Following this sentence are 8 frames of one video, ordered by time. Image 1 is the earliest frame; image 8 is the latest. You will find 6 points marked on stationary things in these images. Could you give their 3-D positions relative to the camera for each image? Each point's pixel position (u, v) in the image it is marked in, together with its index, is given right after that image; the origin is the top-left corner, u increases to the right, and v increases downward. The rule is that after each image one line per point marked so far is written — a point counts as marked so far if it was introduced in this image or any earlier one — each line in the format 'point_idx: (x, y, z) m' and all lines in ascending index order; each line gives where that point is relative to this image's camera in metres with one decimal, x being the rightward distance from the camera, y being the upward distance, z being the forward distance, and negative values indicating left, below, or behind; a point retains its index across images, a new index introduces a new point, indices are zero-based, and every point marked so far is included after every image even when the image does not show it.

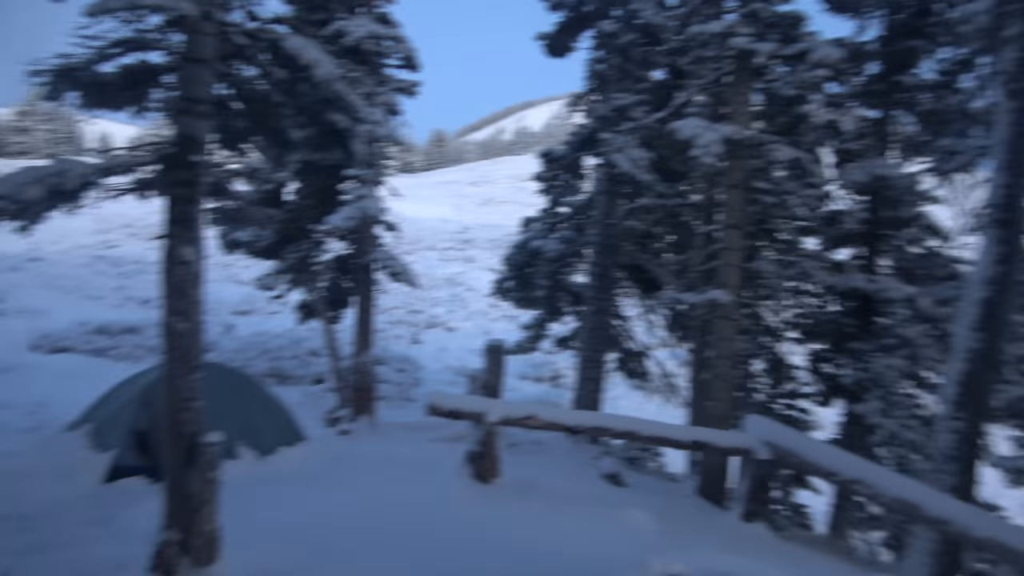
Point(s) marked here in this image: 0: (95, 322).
0: (-9.3, -0.8, +16.4) m
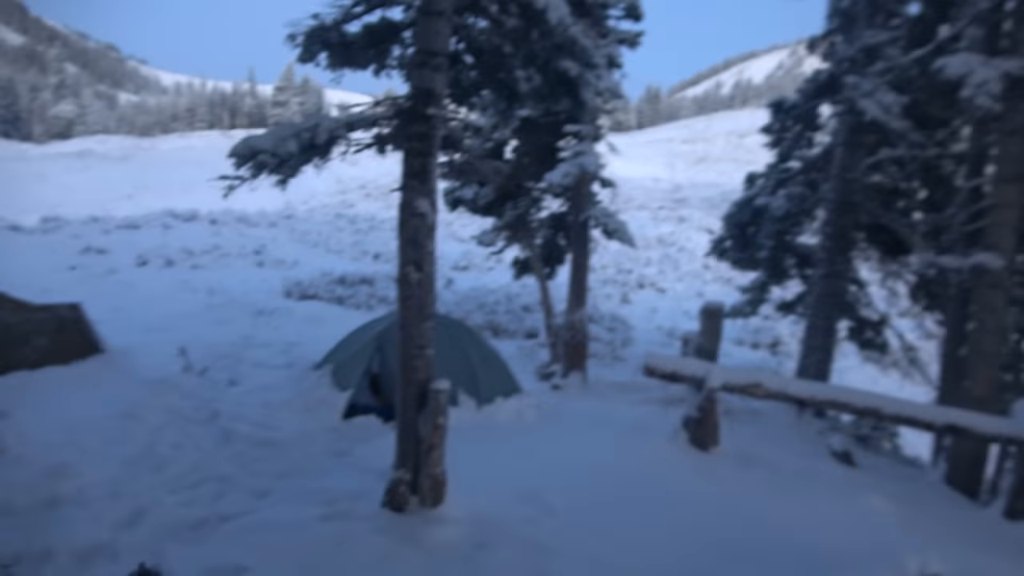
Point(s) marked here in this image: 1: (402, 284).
0: (-4.4, +0.4, +18.2) m
1: (-0.6, 0.0, +3.9) m
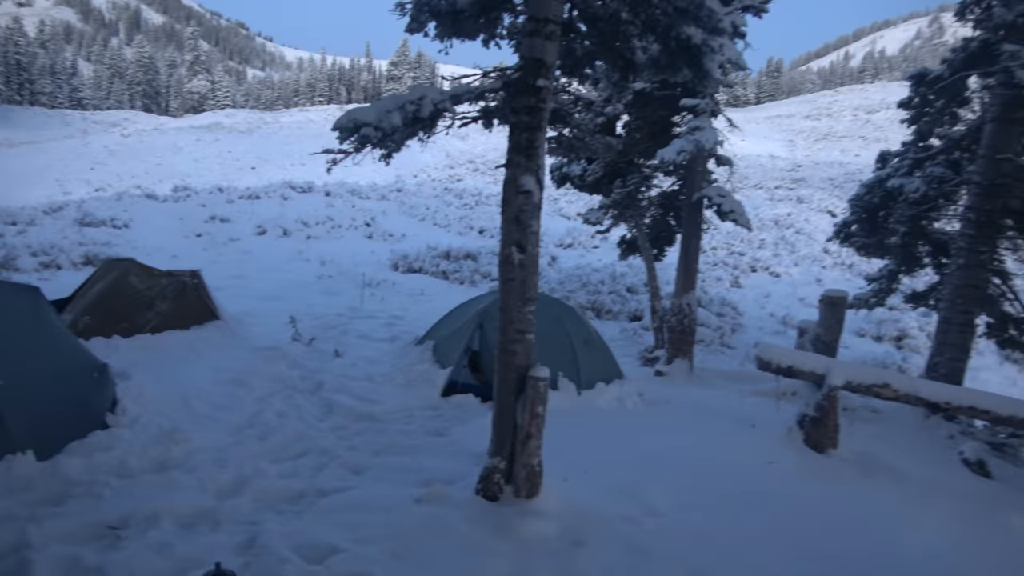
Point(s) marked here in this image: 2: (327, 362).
0: (-1.7, +1.0, +18.4) m
1: (0.0, +0.1, +3.7) m
2: (-1.9, -0.7, +7.4) m
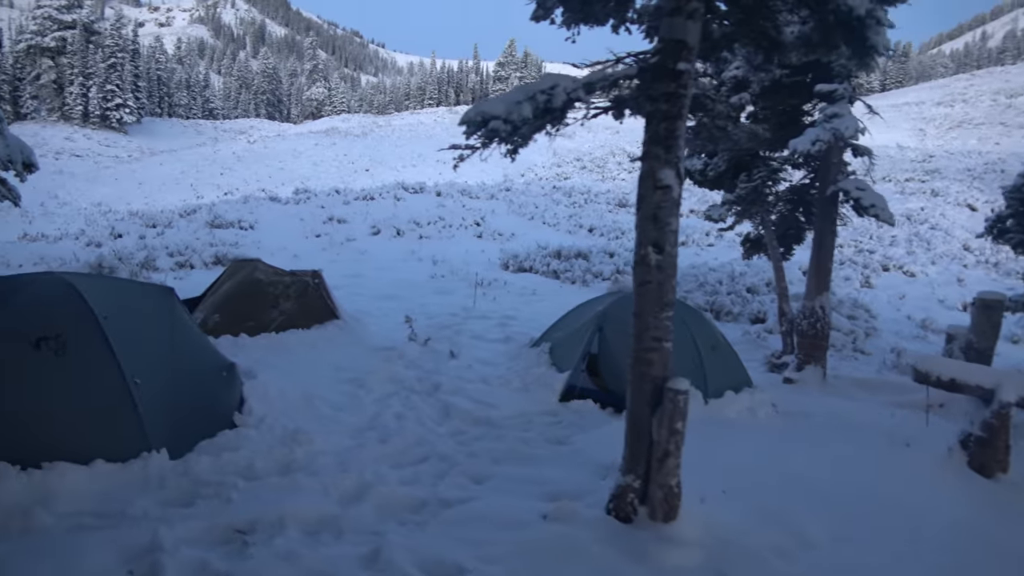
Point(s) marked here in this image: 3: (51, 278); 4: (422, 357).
0: (+1.0, +1.0, +18.2) m
1: (+0.6, +0.1, +3.4) m
2: (-0.7, -0.7, +7.3) m
3: (-2.8, 0.0, +4.4) m
4: (-0.9, -0.7, +7.5) m
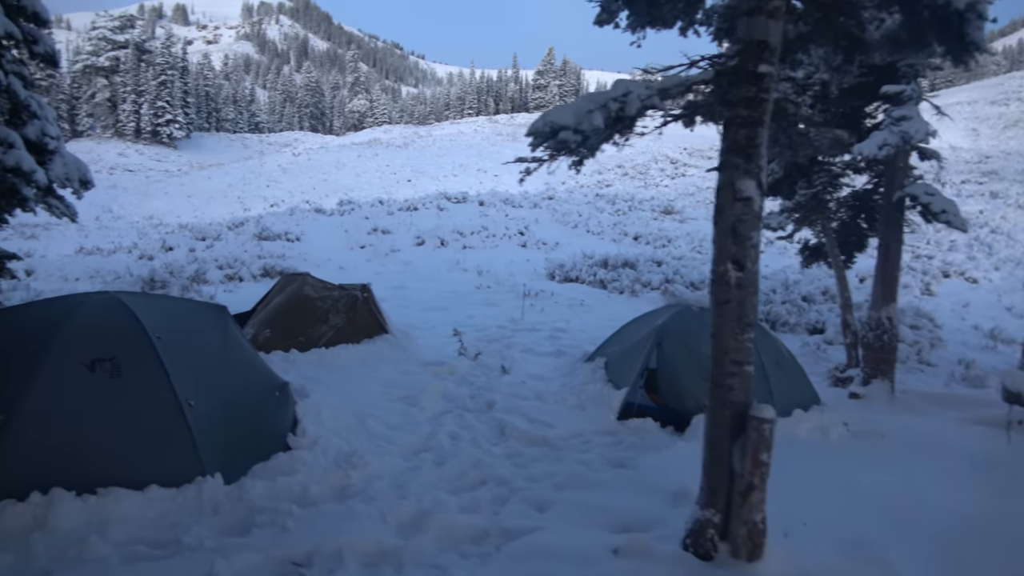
0: (+2.1, +0.8, +17.9) m
1: (+0.9, 0.0, +3.2) m
2: (-0.2, -0.9, +7.1) m
3: (-2.4, -0.1, +4.3) m
4: (-0.4, -0.8, +7.3) m
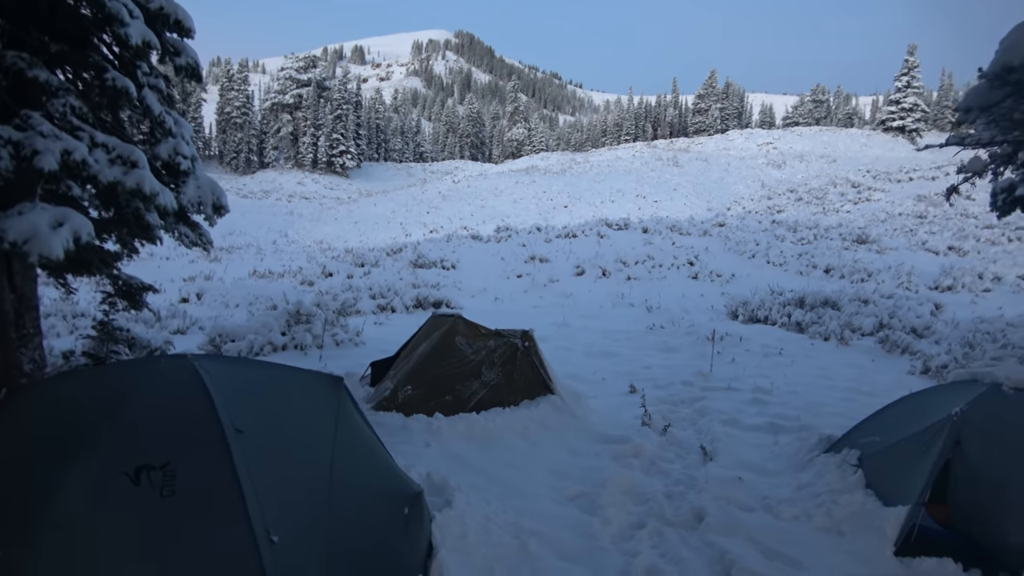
0: (+5.8, -0.1, +15.5) m
1: (+1.6, -0.3, +1.3) m
2: (+1.3, -1.3, +5.3) m
3: (-1.4, -0.3, +3.1) m
4: (+1.2, -1.3, +5.5) m
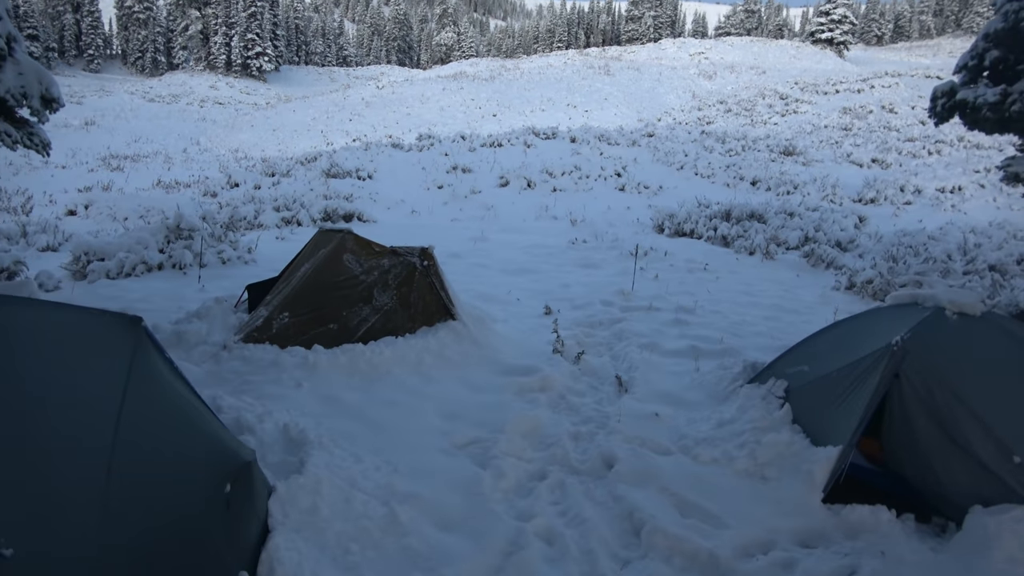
0: (+4.1, +1.7, +15.0) m
1: (+1.3, -0.2, +0.6) m
2: (+0.6, -0.7, +4.7) m
3: (-1.9, -0.1, +2.1) m
4: (+0.4, -0.7, +4.9) m
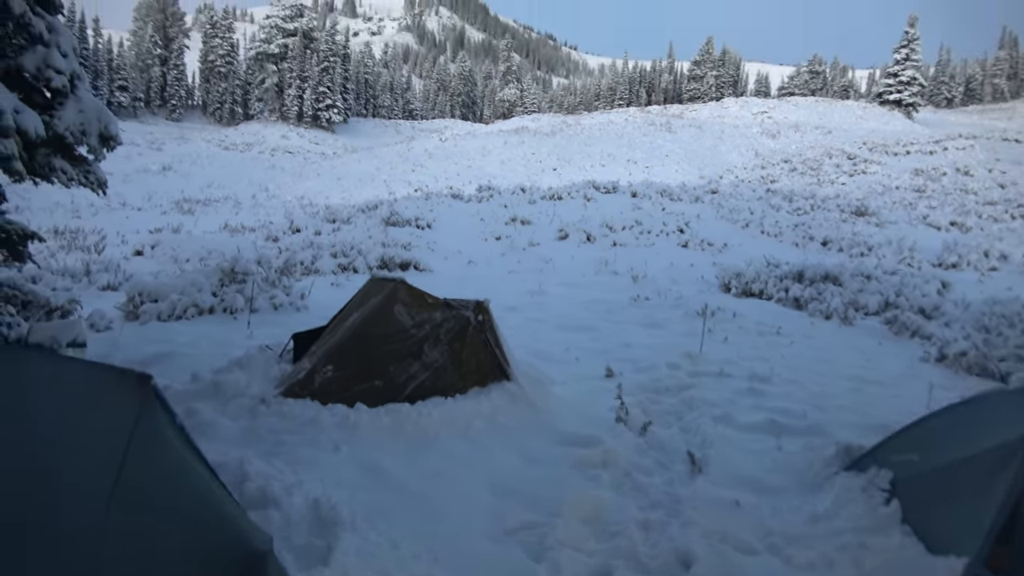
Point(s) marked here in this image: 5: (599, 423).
0: (+5.3, +0.5, +14.3) m
1: (+1.3, -0.3, +0.1) m
2: (+1.0, -1.1, +4.2) m
3: (-1.7, -0.2, +1.8) m
4: (+0.8, -1.1, +4.4) m
5: (+0.6, -0.9, +5.1) m
